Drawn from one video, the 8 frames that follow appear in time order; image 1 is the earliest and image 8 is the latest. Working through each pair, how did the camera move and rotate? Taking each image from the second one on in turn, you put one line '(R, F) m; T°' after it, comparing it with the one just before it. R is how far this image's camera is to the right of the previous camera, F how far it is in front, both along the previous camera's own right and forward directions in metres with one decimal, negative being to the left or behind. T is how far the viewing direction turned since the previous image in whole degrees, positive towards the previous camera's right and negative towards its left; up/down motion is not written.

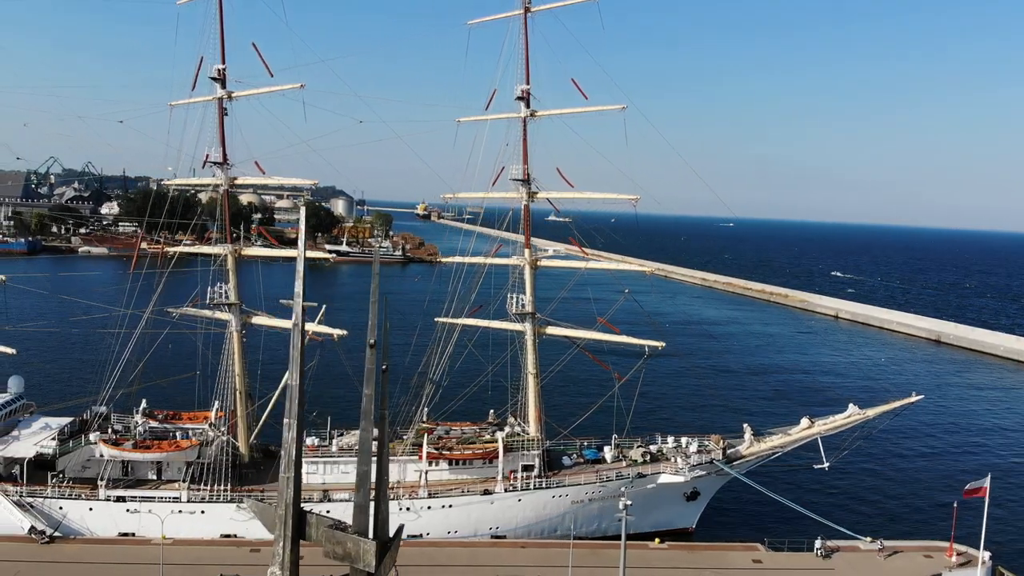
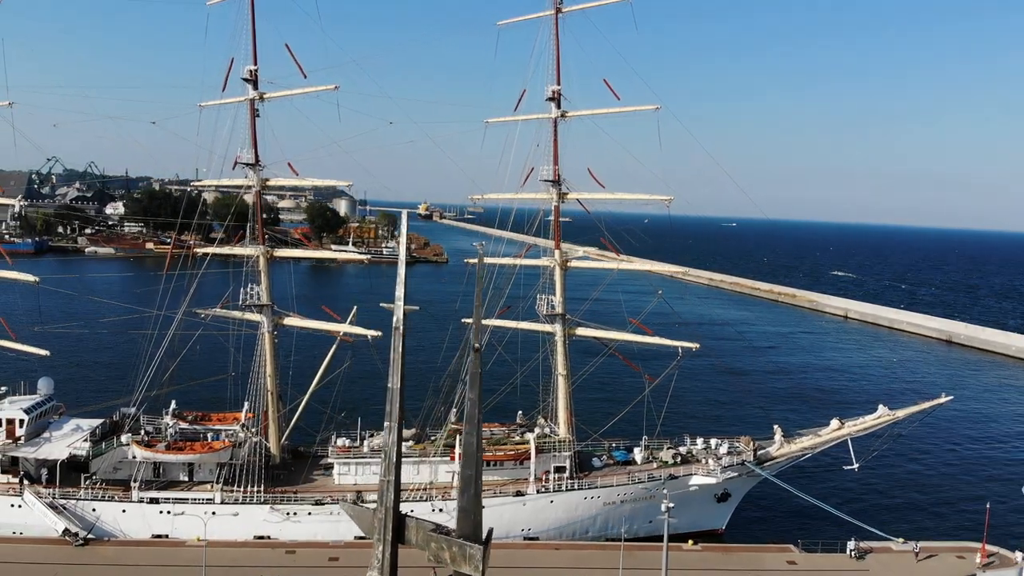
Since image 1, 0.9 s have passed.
(-1.2, +0.1) m; 0°
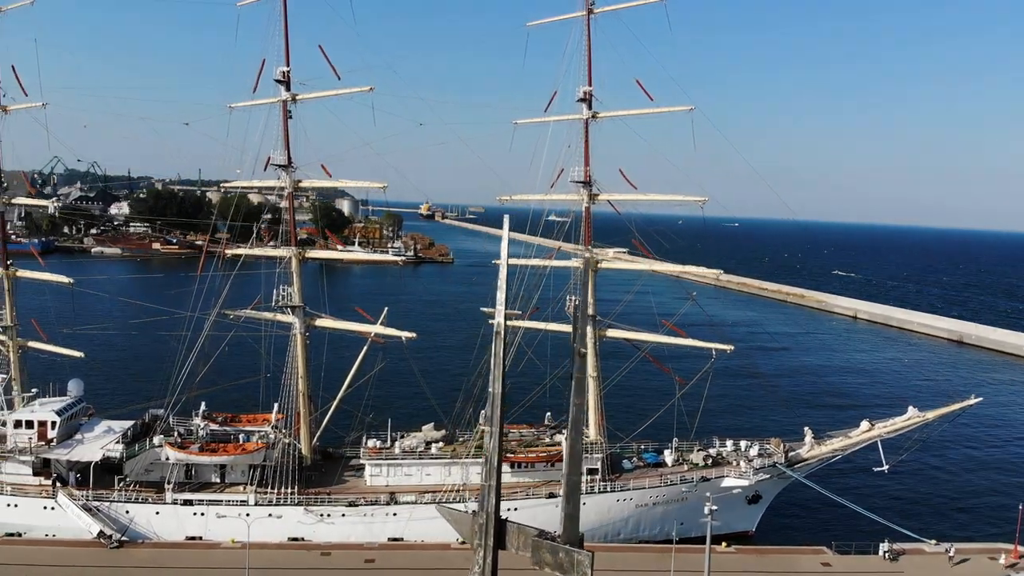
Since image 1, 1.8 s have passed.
(-1.3, +0.1) m; 0°
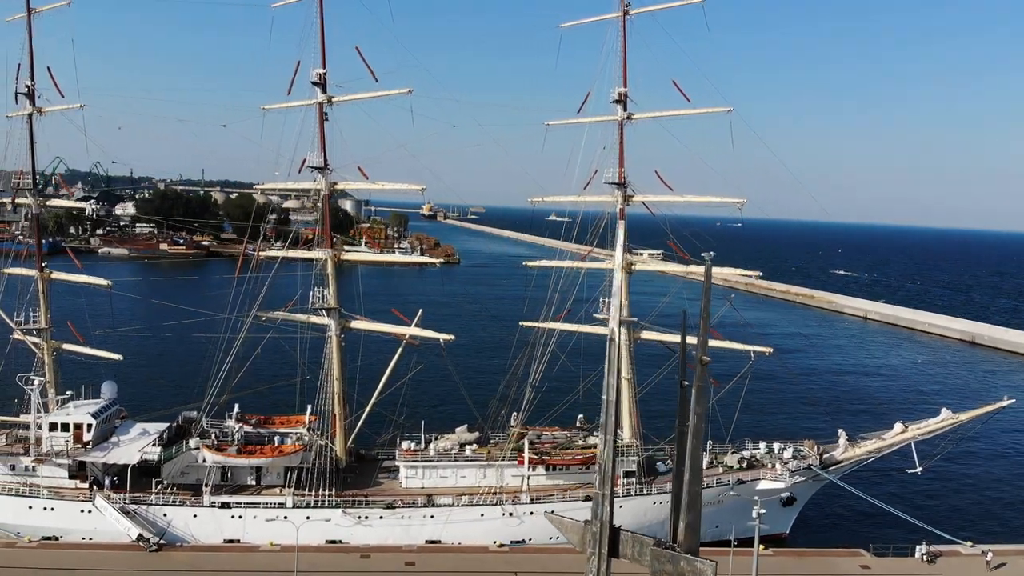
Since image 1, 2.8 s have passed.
(-1.4, +0.1) m; 0°
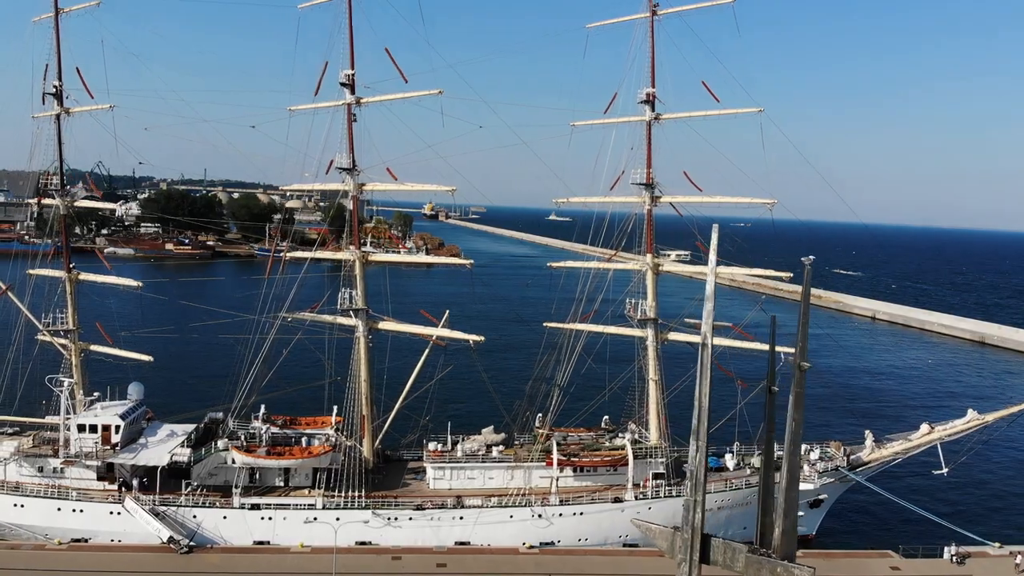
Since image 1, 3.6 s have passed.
(-1.1, +0.1) m; 0°
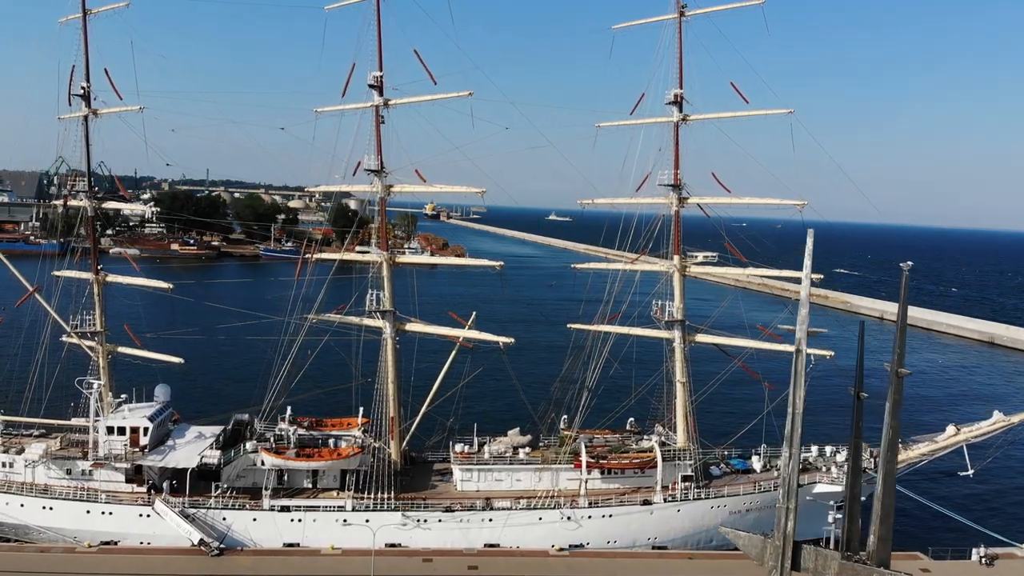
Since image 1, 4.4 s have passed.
(-1.1, +0.1) m; 0°
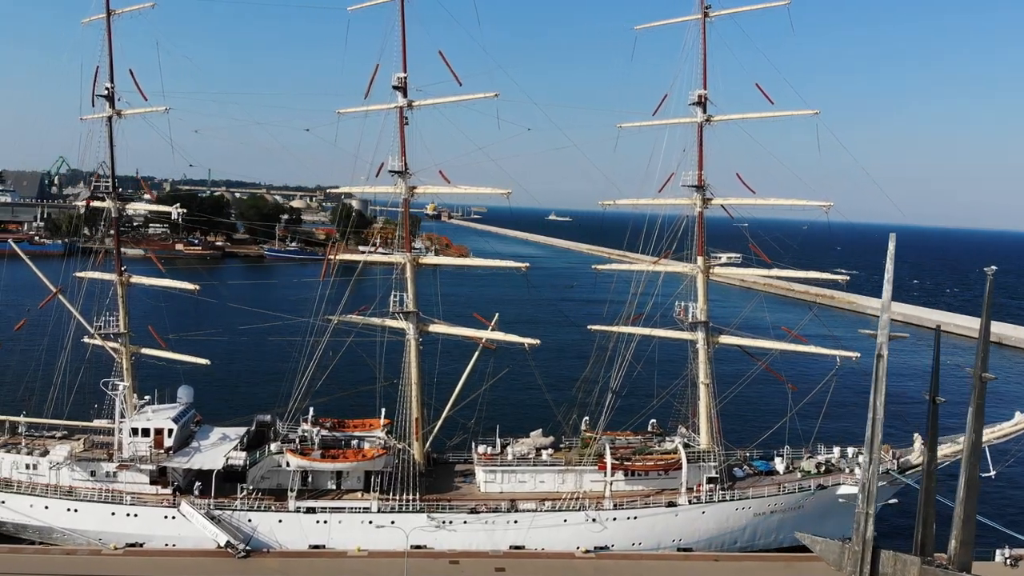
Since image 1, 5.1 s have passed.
(-0.9, 0.0) m; 0°
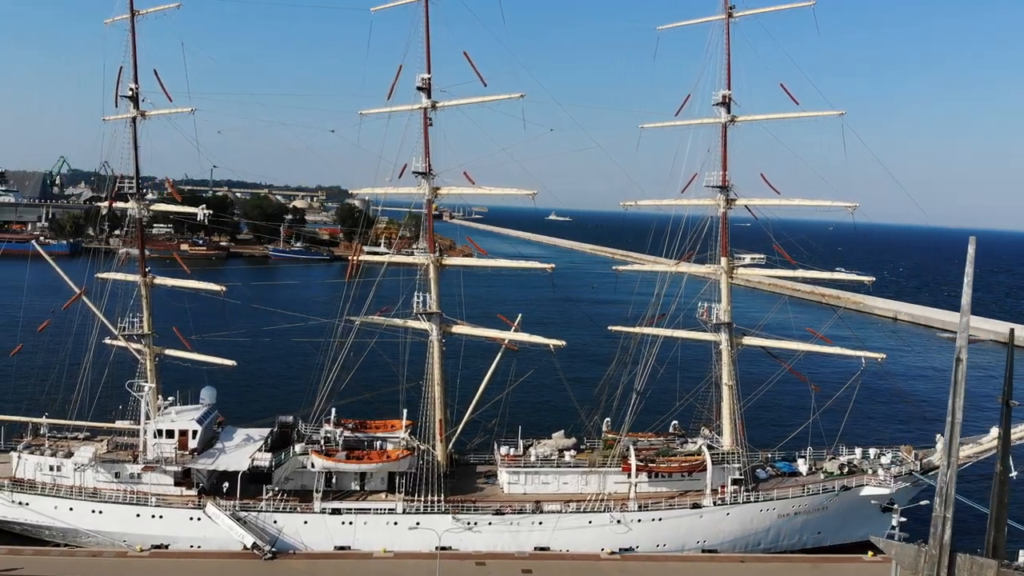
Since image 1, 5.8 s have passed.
(-0.9, 0.0) m; 0°
